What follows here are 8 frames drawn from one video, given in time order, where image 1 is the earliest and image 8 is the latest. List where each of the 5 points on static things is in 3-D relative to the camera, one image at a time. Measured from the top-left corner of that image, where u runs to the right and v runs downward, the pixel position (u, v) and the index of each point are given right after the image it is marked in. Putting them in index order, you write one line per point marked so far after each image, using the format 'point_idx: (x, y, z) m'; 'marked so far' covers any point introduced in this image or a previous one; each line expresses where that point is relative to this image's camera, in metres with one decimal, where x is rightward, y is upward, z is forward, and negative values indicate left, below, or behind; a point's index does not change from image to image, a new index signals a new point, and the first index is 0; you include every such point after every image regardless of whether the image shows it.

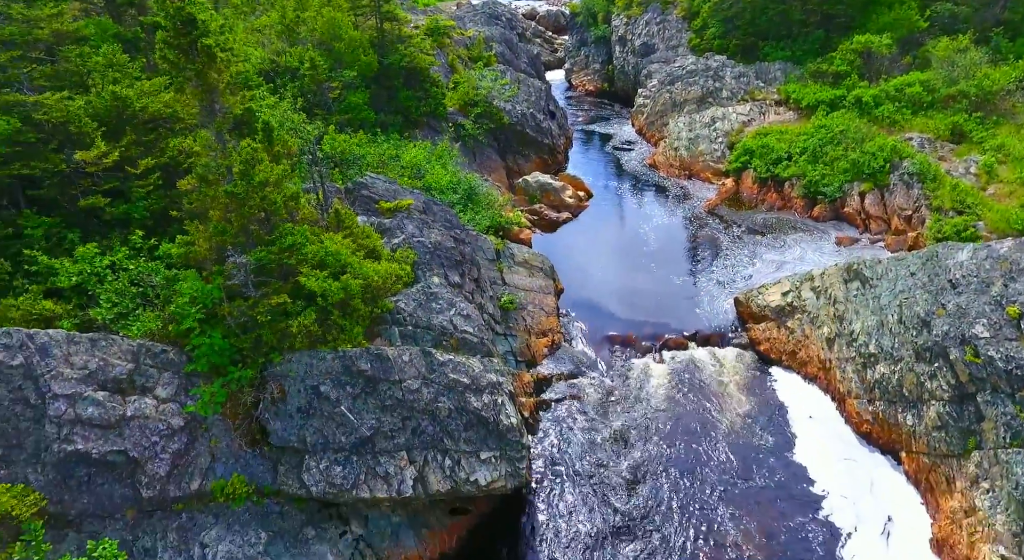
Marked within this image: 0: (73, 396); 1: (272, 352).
0: (-9.9, -2.6, +15.3) m
1: (-6.1, -1.9, +17.2) m
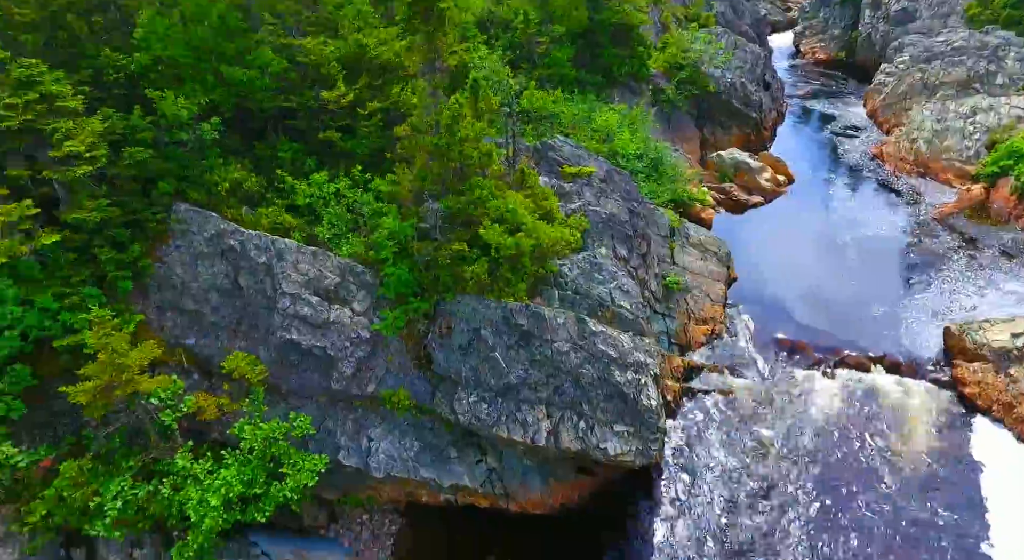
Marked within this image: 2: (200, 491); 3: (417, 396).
0: (-6.1, -0.5, +18.9) m
1: (-1.9, -0.3, +19.3) m
2: (-7.7, -5.2, +16.9) m
3: (-2.7, -3.3, +19.2) m
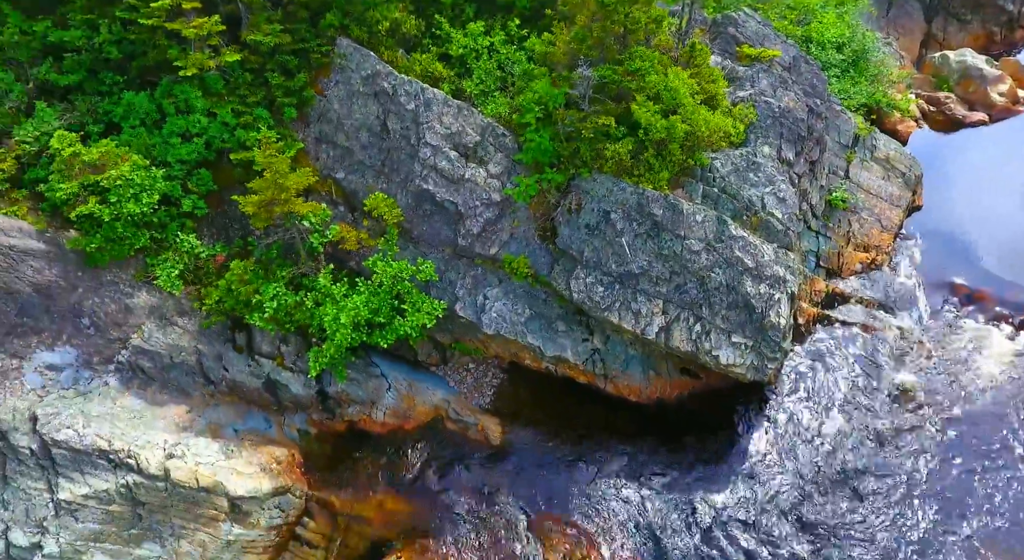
0: (-2.1, +3.8, +19.3) m
1: (+2.0, +3.1, +18.6) m
2: (-4.9, -0.8, +18.8) m
3: (+0.7, +0.4, +19.4) m
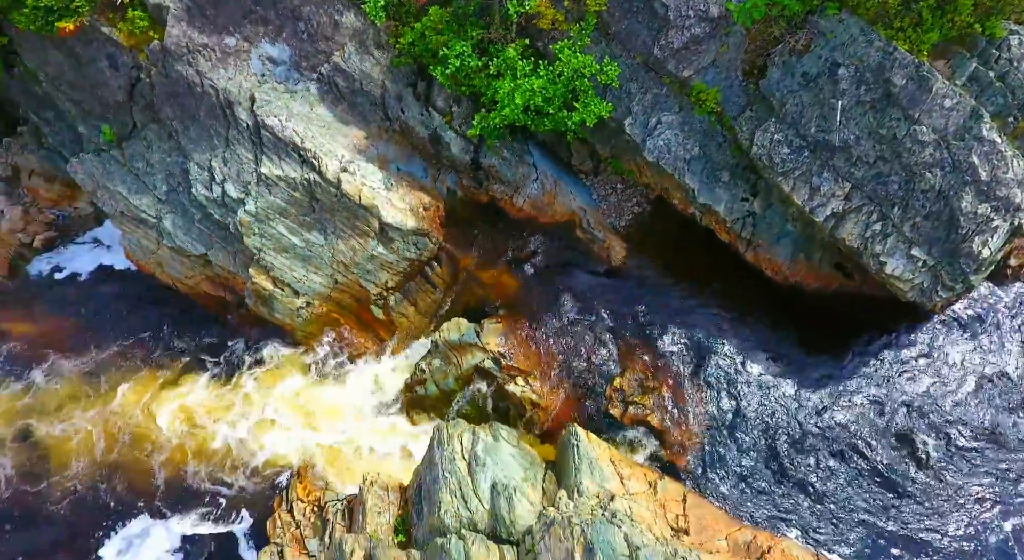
0: (+3.9, +8.6, +16.8) m
1: (+7.2, +6.2, +15.5) m
2: (+0.1, +5.5, +18.9) m
3: (+5.6, +4.6, +17.6) m
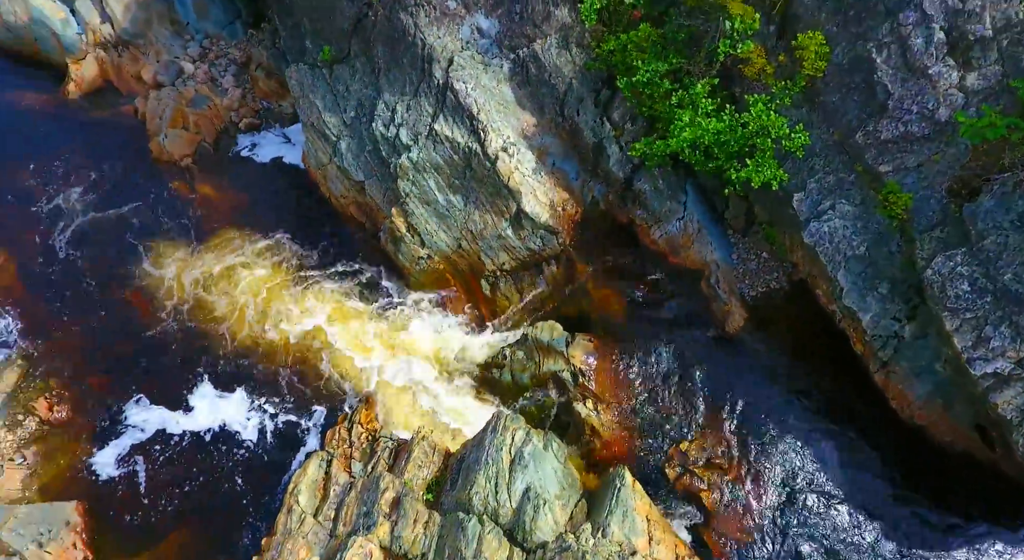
0: (+9.1, +6.0, +15.6) m
1: (+10.9, +2.7, +13.7) m
2: (+5.0, +4.4, +18.6) m
3: (+9.4, +1.6, +16.2) m
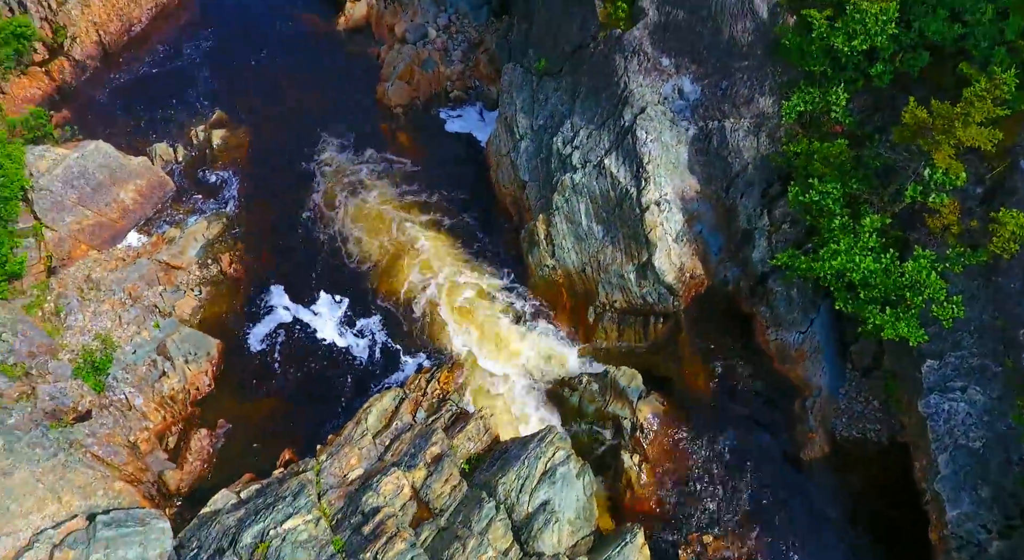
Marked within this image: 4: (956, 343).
0: (+12.5, +0.7, +14.3) m
1: (+12.3, -3.1, +12.3) m
2: (+9.0, +0.8, +18.3) m
3: (+11.2, -3.5, +15.2) m
4: (+11.2, -1.7, +17.5) m
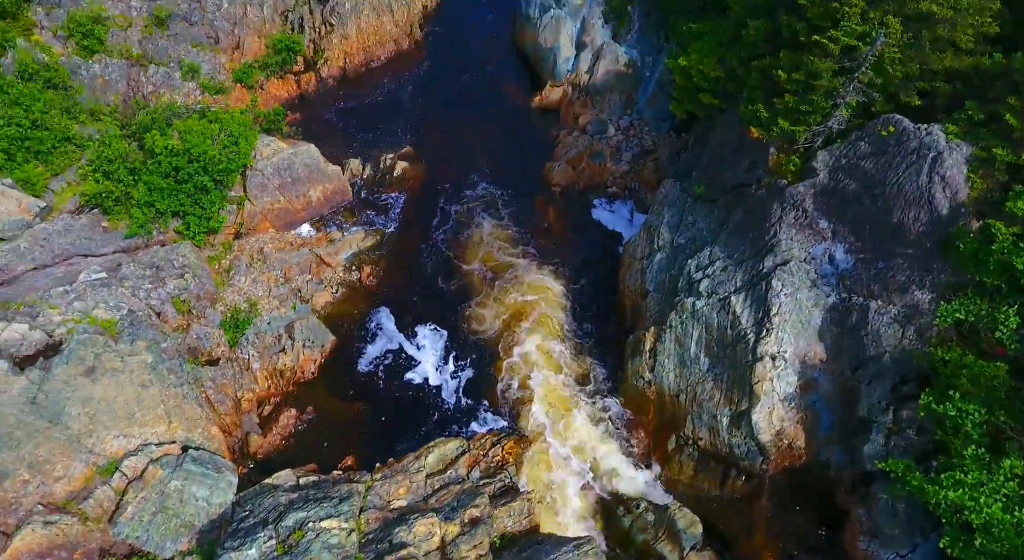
0: (+13.0, -5.3, +11.3) m
1: (+11.1, -8.4, +9.1) m
2: (+10.7, -4.7, +16.1) m
3: (+10.5, -8.9, +12.2) m
4: (+11.7, -7.6, +14.5) m
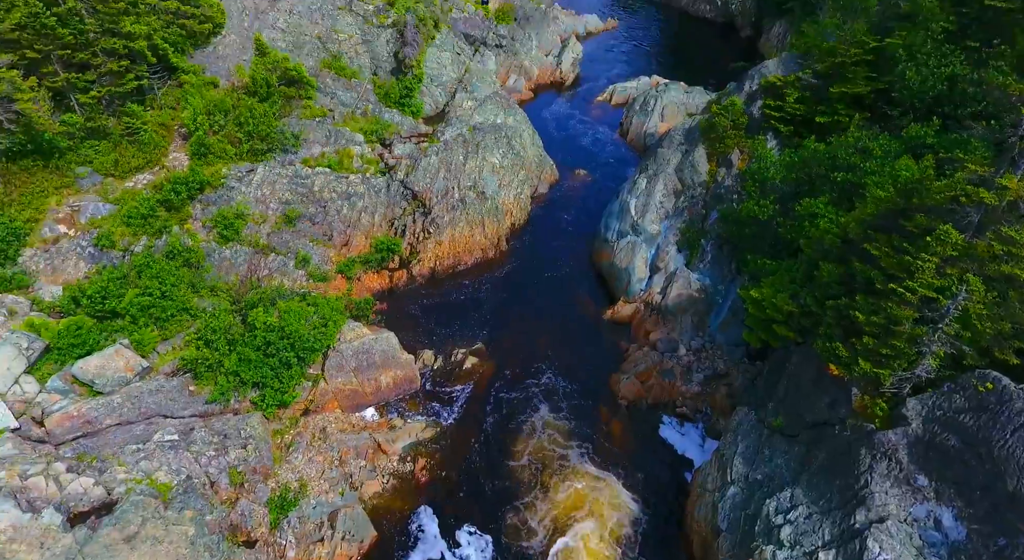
0: (+13.1, -9.4, +7.6) m
1: (+10.7, -11.5, +4.8) m
2: (+11.3, -10.2, +12.6) m
3: (+10.3, -12.9, +7.6) m
4: (+11.8, -12.4, +10.1) m
